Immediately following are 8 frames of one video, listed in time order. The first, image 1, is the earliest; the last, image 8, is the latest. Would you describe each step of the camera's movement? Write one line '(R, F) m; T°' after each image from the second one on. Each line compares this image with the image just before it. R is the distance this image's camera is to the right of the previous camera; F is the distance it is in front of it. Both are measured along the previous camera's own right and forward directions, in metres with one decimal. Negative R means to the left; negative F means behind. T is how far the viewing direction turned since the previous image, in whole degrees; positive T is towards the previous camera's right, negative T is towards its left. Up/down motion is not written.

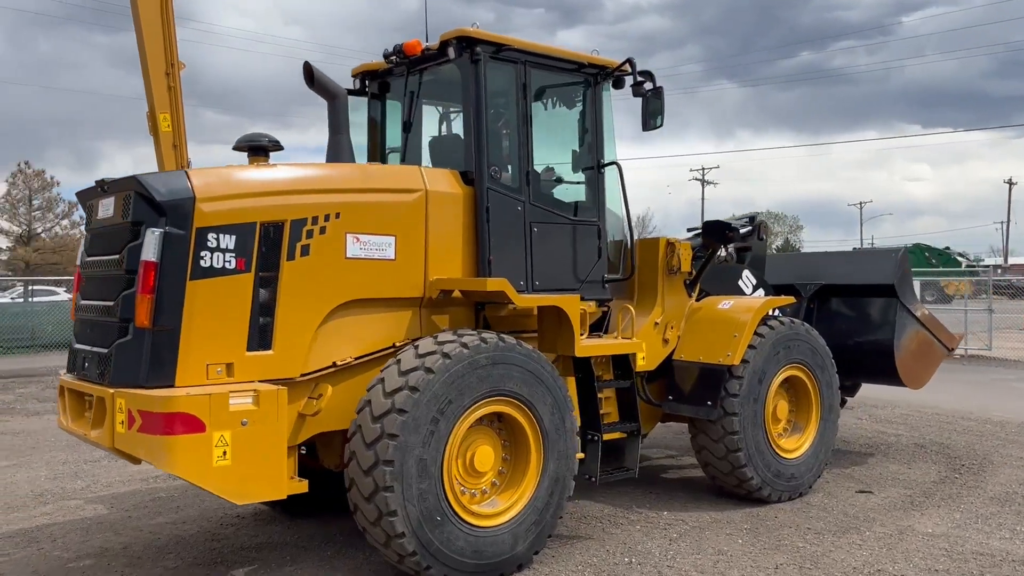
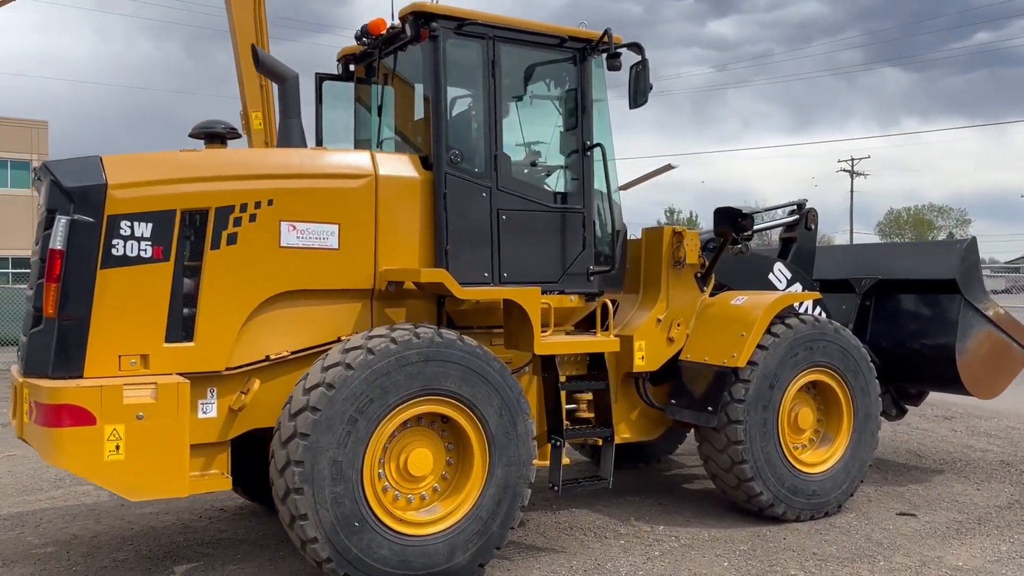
(+0.8, +0.4) m; -9°
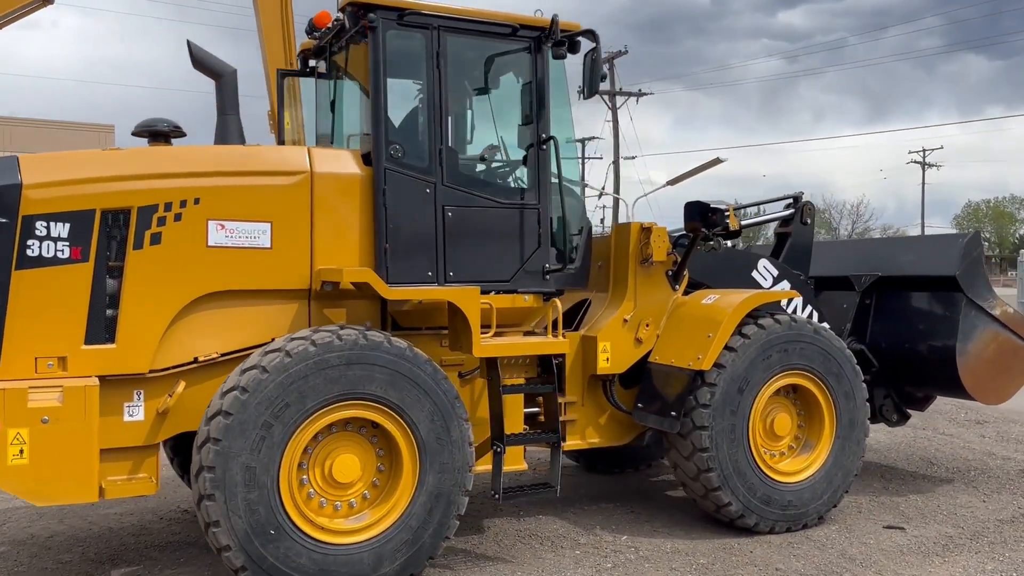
(+0.5, +0.2) m; -4°
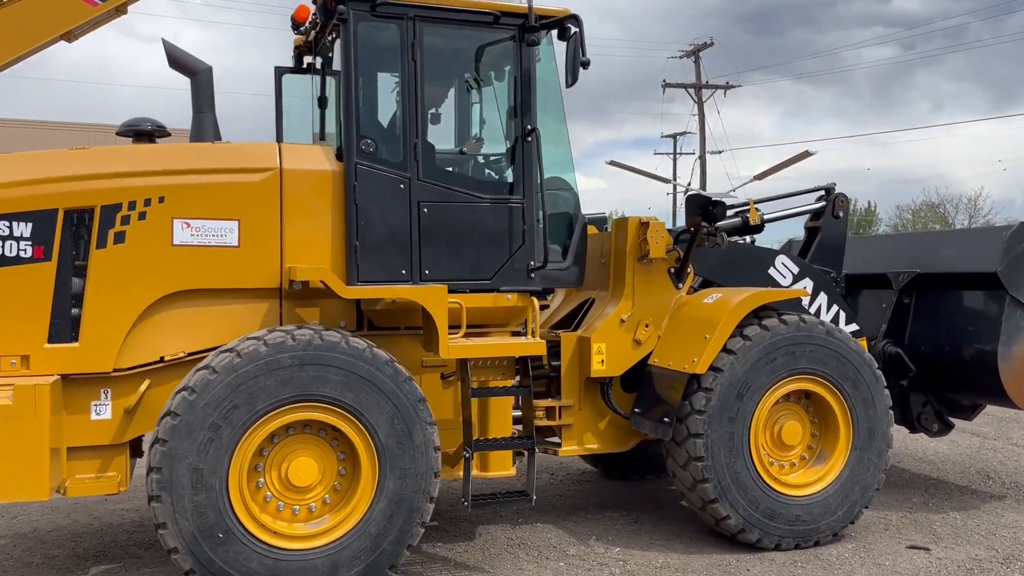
(+0.5, +0.2) m; -6°
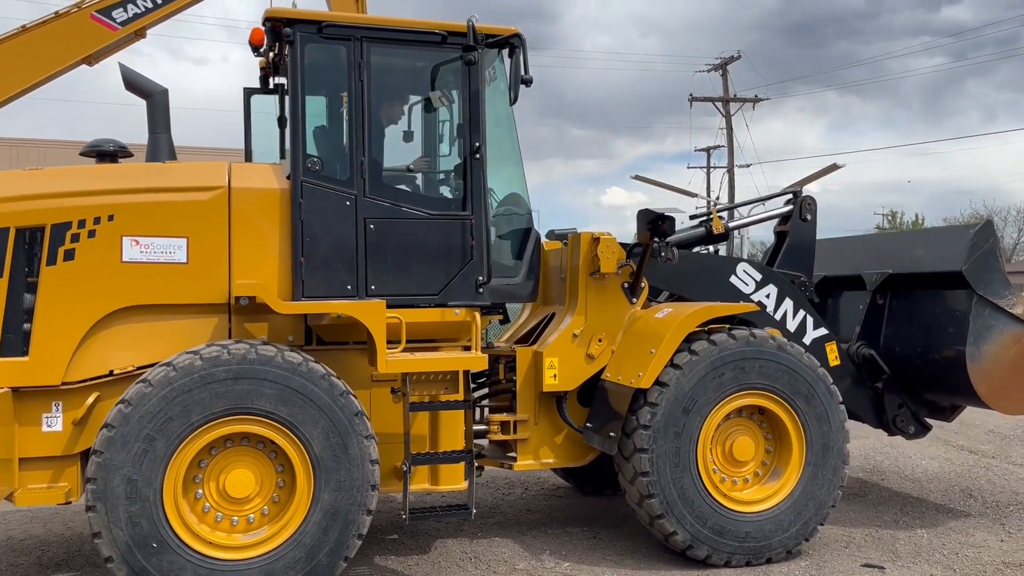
(+0.4, 0.0) m; -3°
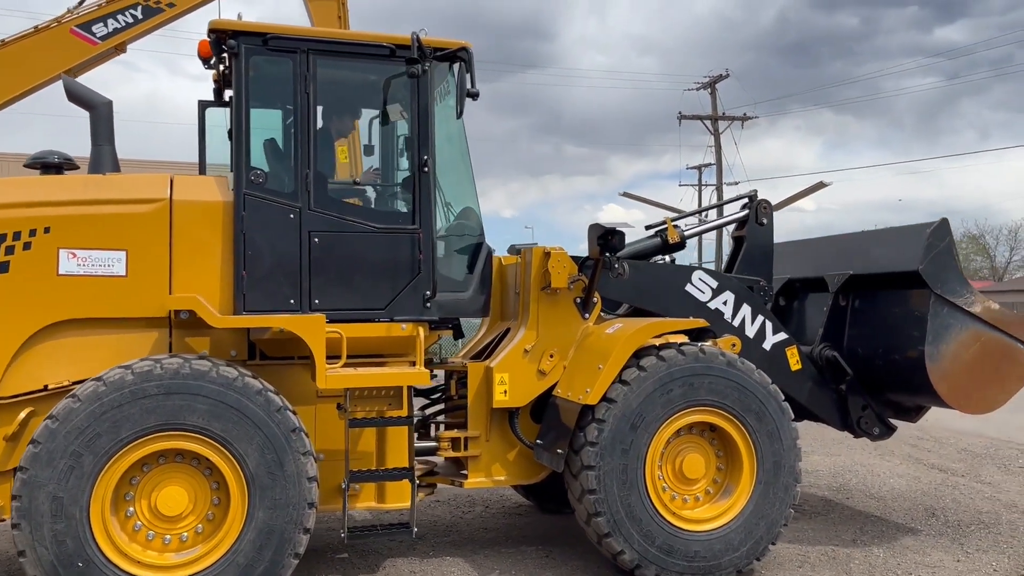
(+0.2, 0.0) m; 0°
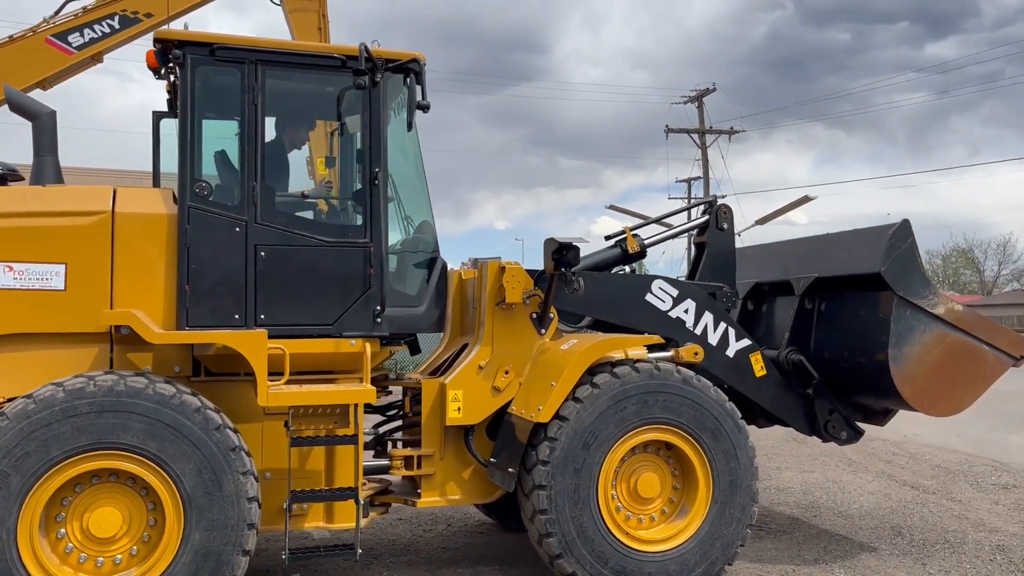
(+0.2, +0.1) m; +1°
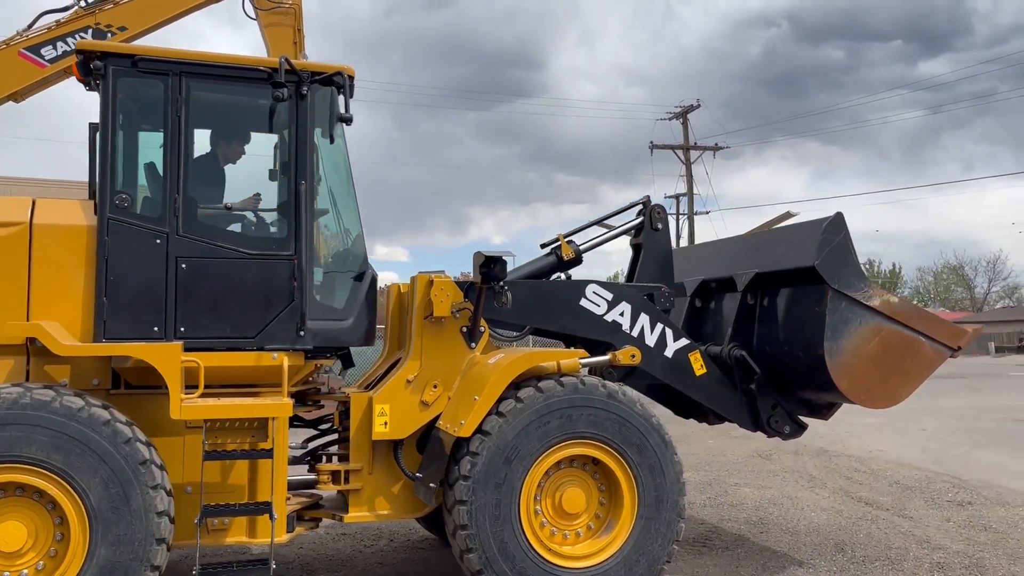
(+0.3, 0.0) m; 0°
